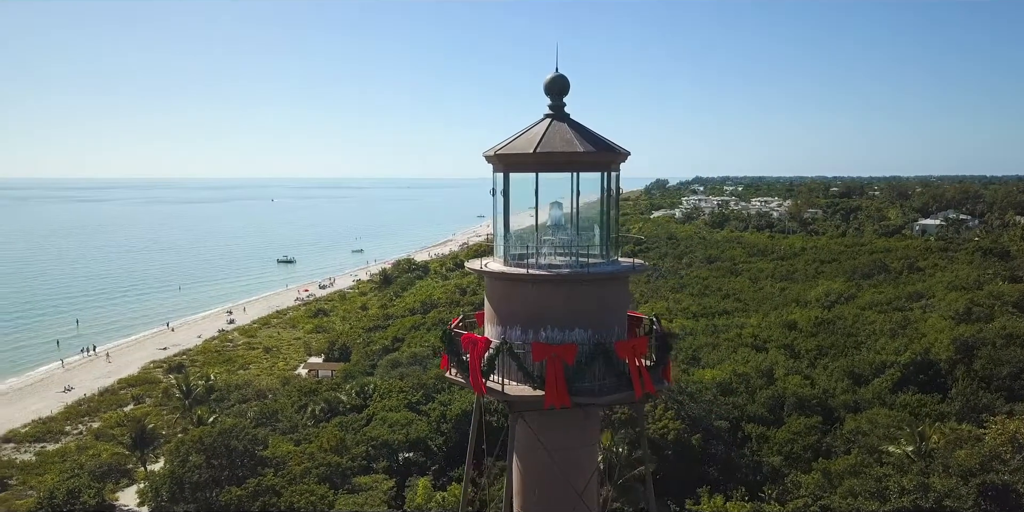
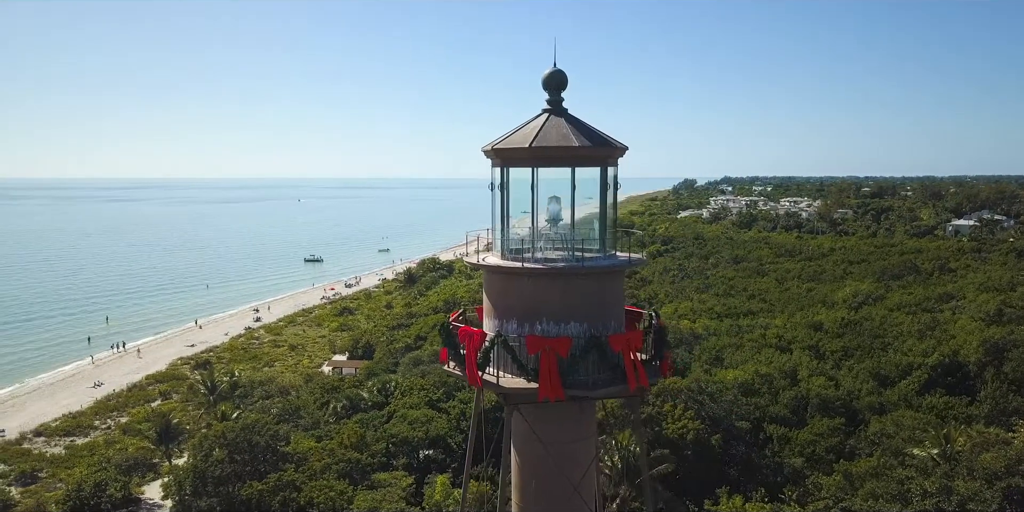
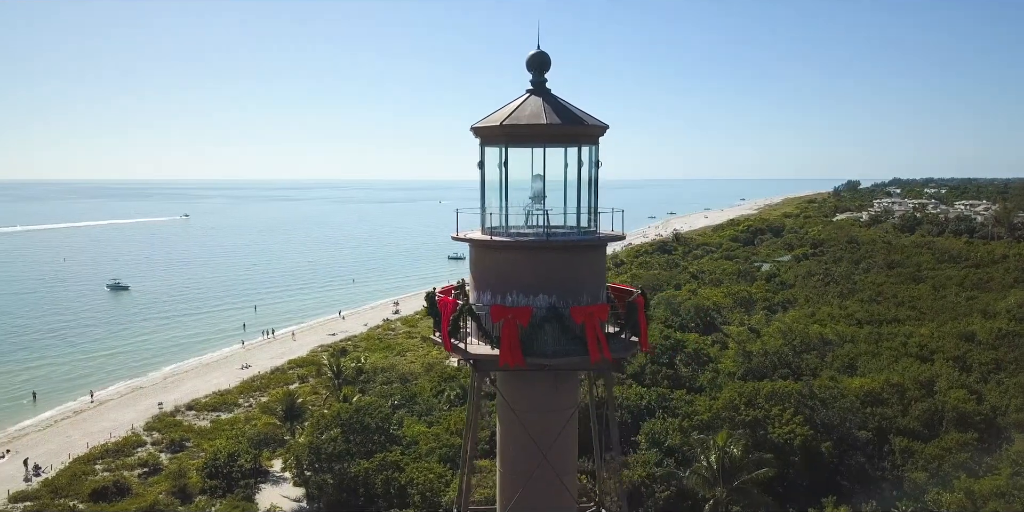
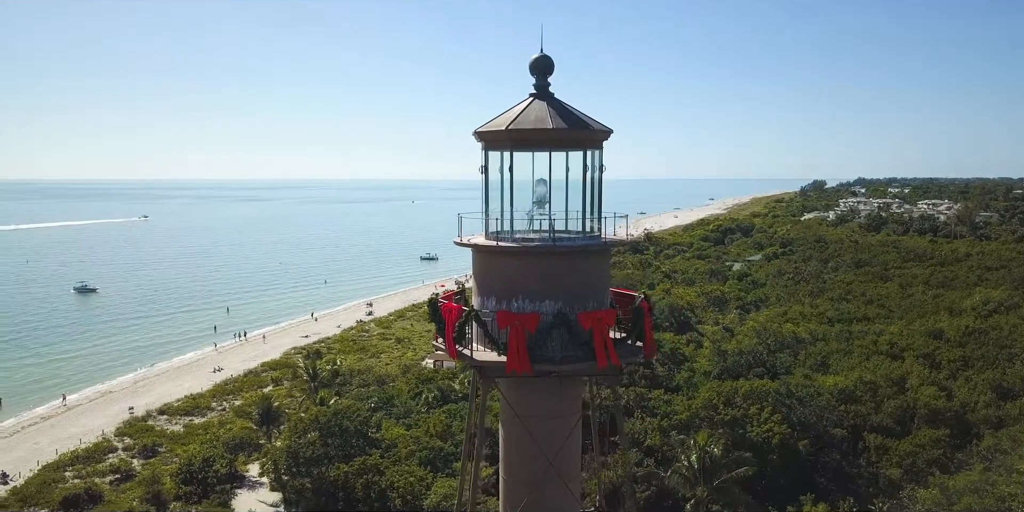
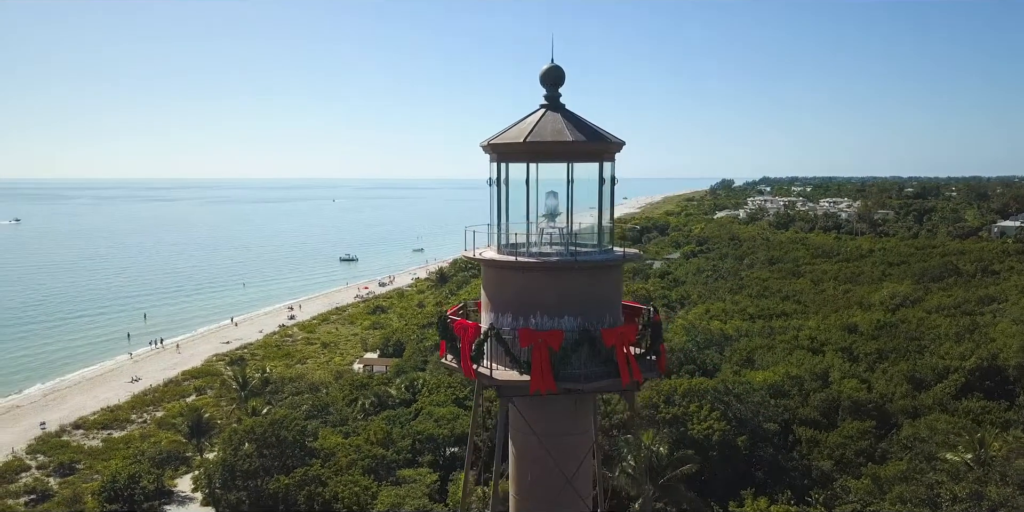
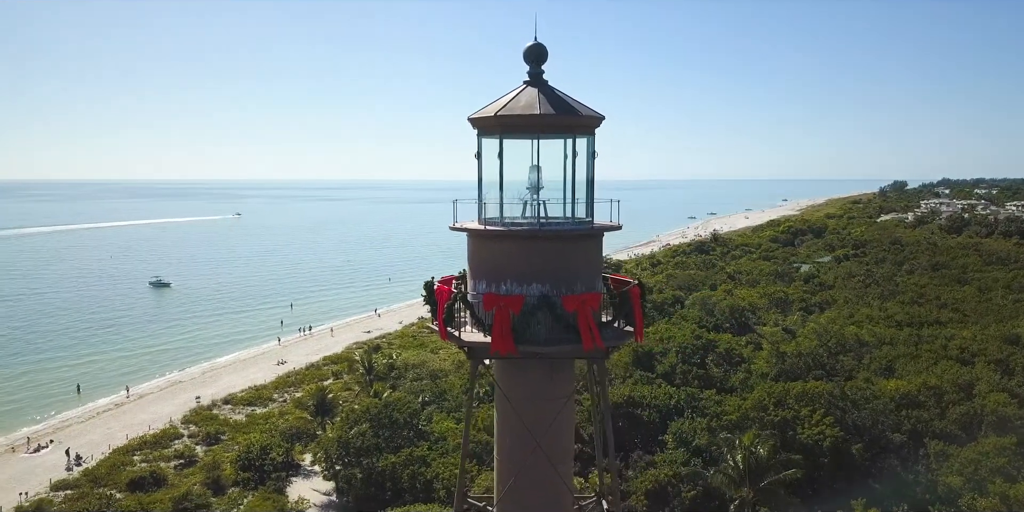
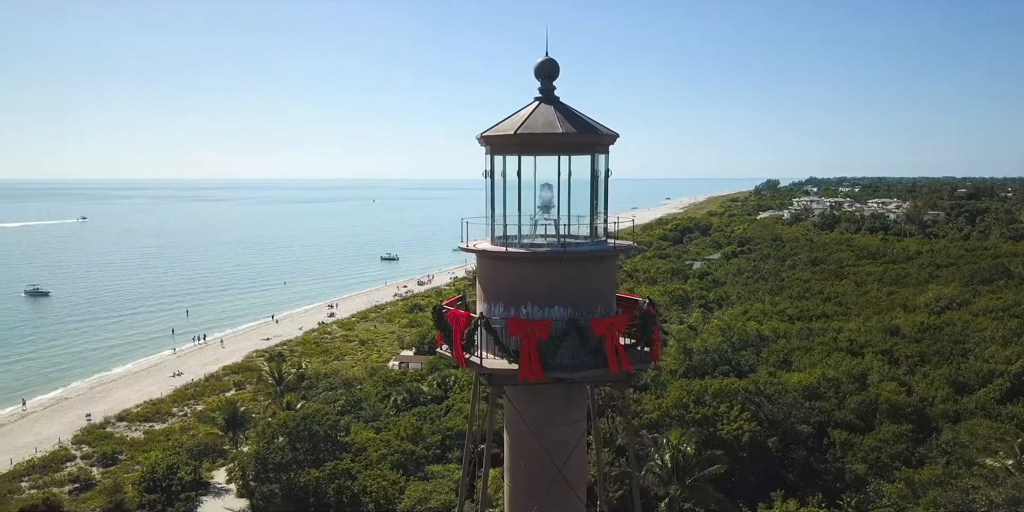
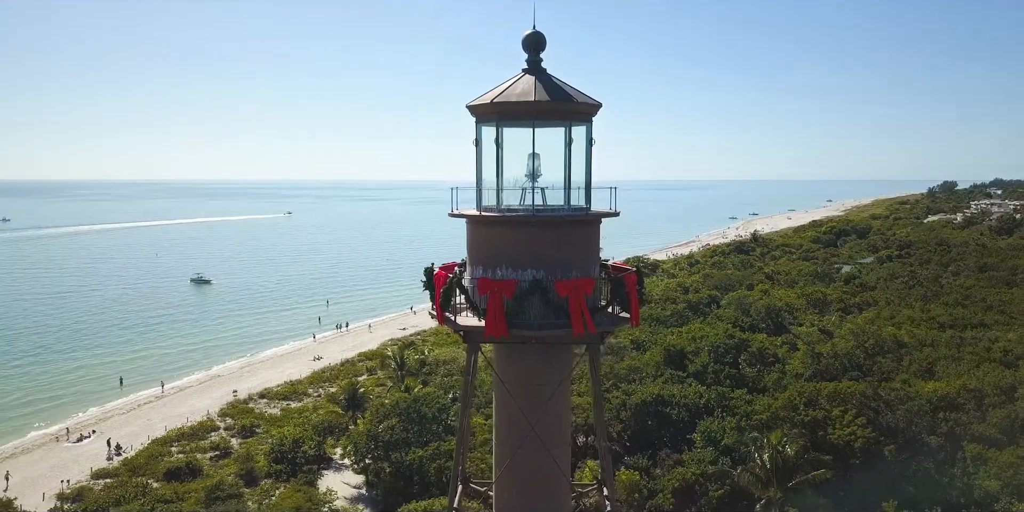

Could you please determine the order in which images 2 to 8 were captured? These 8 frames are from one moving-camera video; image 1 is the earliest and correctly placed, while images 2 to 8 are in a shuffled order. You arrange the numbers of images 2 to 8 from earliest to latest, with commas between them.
2, 5, 7, 4, 3, 6, 8
